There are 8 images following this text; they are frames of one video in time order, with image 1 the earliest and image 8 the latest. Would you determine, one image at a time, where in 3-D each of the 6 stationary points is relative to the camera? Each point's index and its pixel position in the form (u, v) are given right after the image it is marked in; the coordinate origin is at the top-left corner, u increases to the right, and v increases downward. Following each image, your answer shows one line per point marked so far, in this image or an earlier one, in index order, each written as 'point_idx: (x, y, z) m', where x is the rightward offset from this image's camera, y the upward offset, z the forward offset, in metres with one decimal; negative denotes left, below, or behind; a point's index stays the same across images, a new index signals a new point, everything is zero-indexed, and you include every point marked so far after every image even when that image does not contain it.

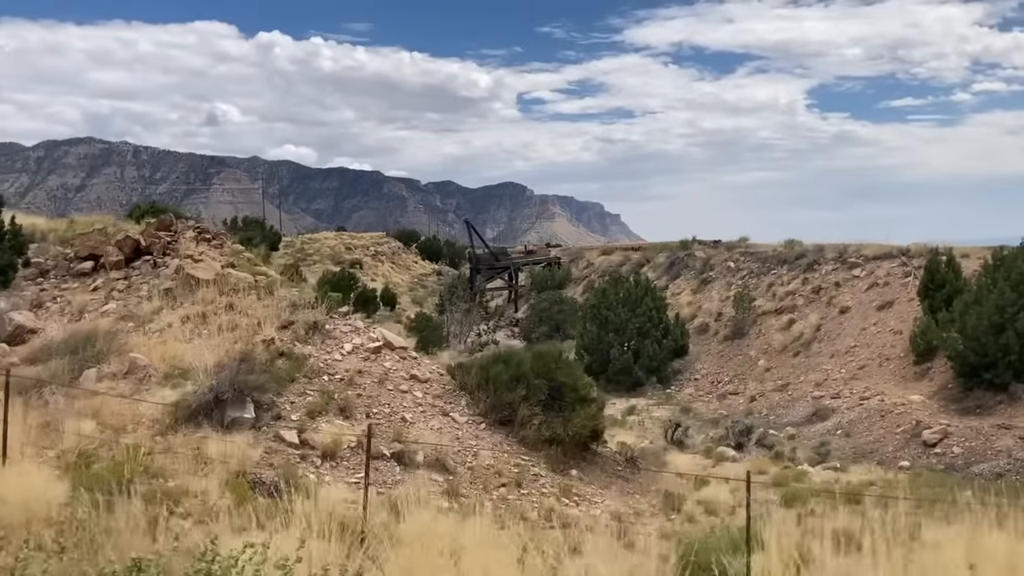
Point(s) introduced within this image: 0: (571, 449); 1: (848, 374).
0: (+0.6, -1.6, +9.8) m
1: (+6.7, -1.7, +19.1) m
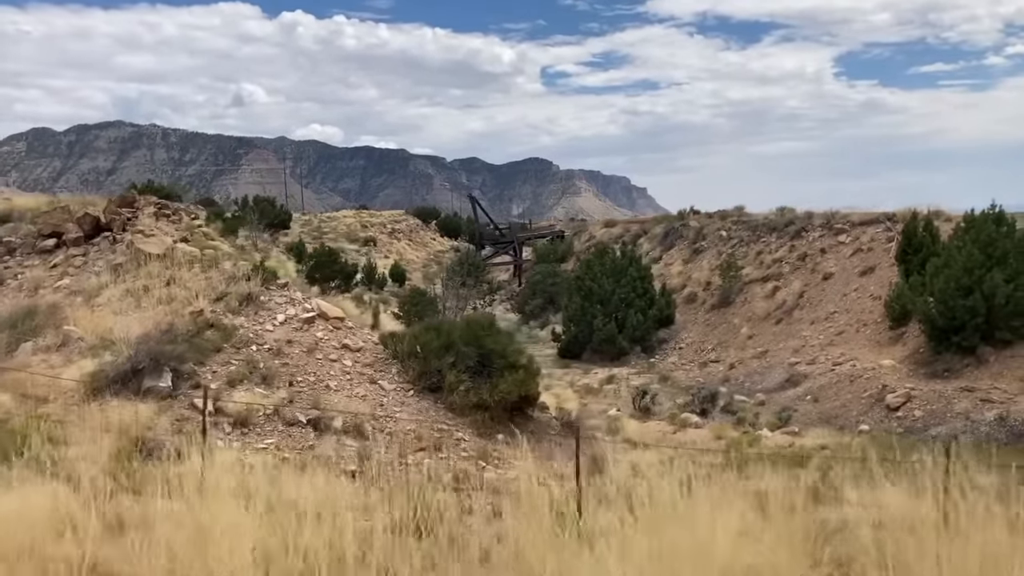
0: (-0.1, -1.3, +9.9) m
1: (+6.2, -1.0, +19.0) m
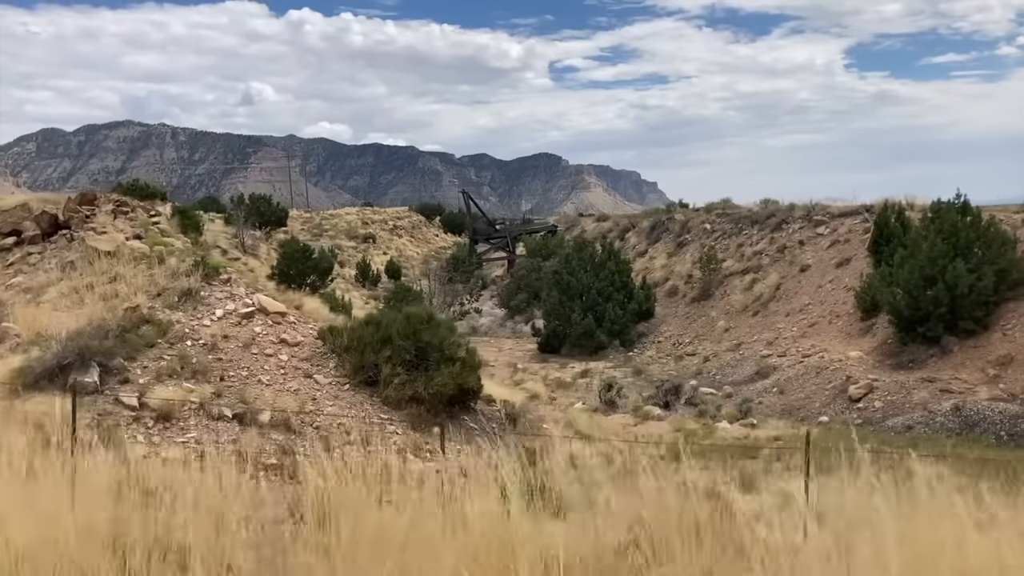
0: (-0.8, -1.2, +9.9) m
1: (+5.6, -0.9, +19.0) m
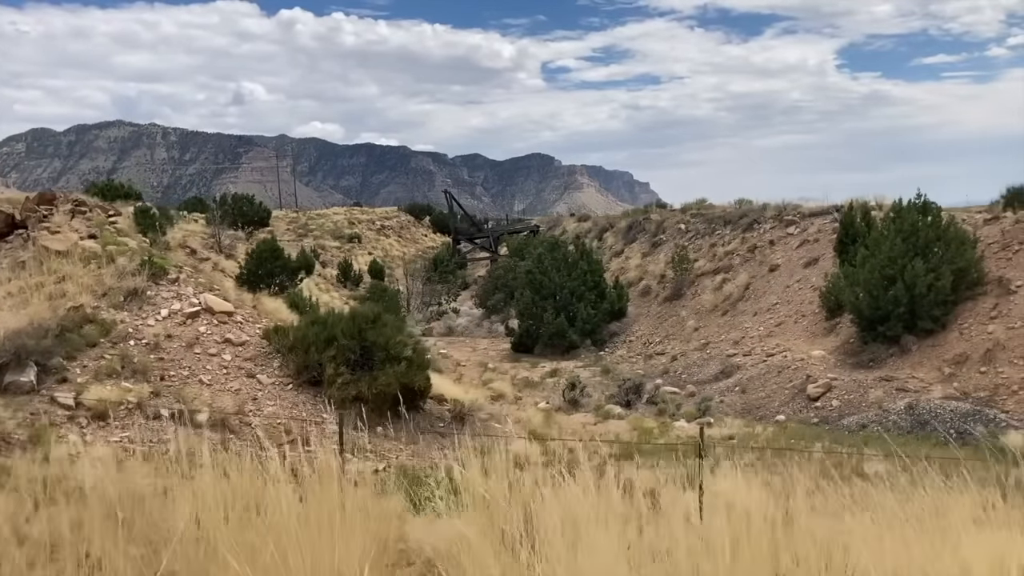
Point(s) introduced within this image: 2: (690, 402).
0: (-1.4, -1.2, +9.9) m
1: (+5.0, -0.9, +19.0) m
2: (+2.9, -1.9, +15.7) m
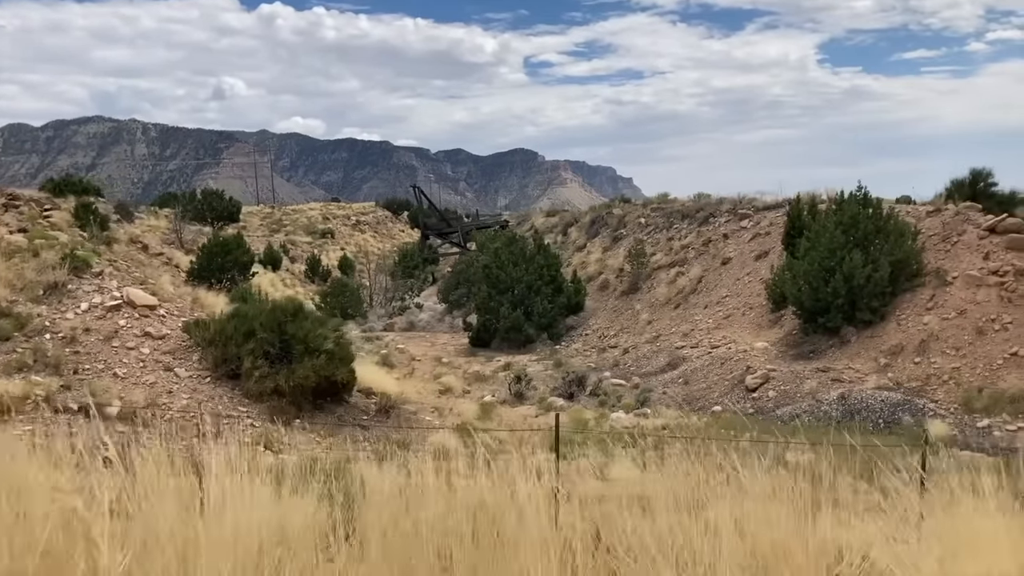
0: (-2.2, -1.1, +9.9) m
1: (+4.0, -0.7, +19.1) m
2: (+2.0, -1.8, +15.8) m
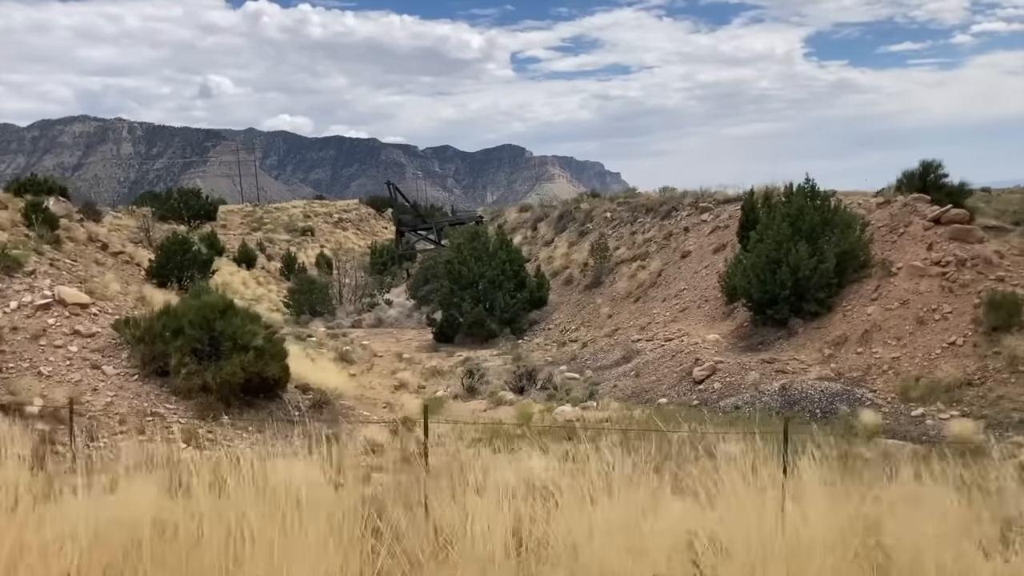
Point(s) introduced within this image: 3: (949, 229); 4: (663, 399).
0: (-3.0, -1.1, +10.0) m
1: (+3.1, -0.6, +19.2) m
2: (+1.2, -1.7, +15.9) m
3: (+7.0, +0.9, +15.5) m
4: (+2.3, -1.7, +14.5) m
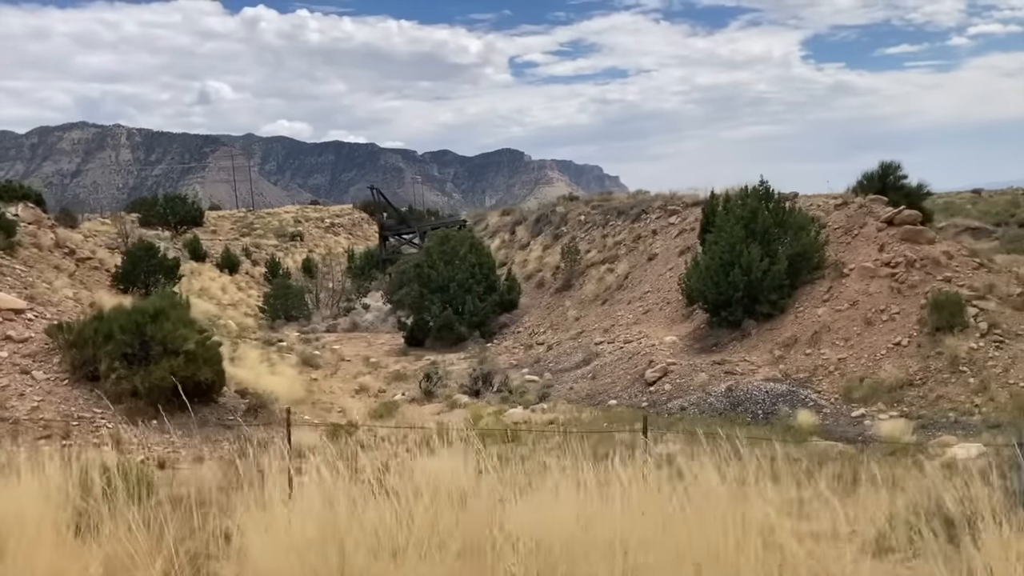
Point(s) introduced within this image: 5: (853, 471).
0: (-3.8, -1.2, +10.0) m
1: (+2.4, -0.6, +19.3) m
2: (+0.4, -1.7, +15.9) m
3: (+6.3, +0.9, +15.5) m
4: (+1.6, -1.7, +14.6) m
5: (+3.3, -1.7, +9.2) m
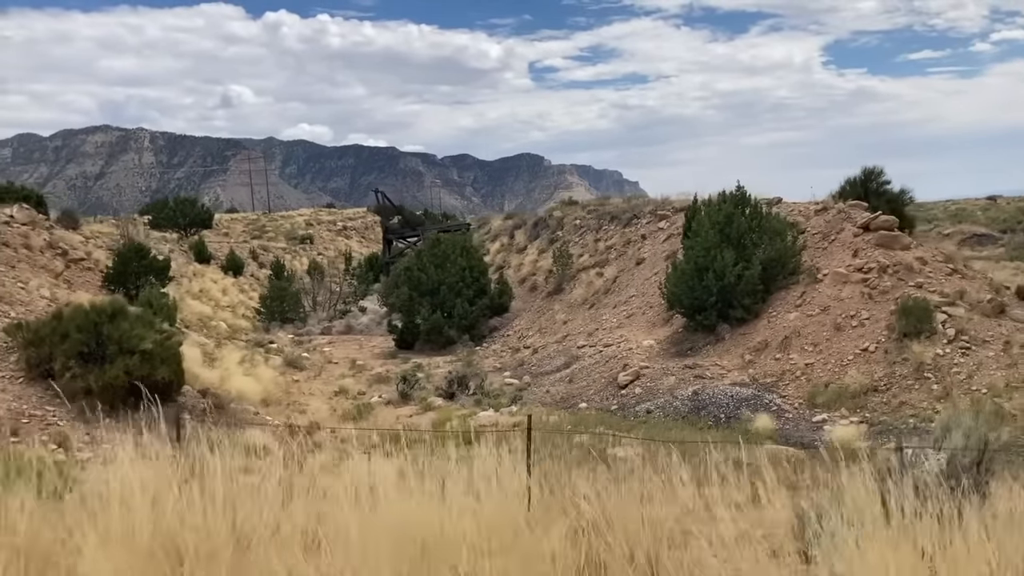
0: (-4.3, -1.2, +10.2) m
1: (+2.1, -0.7, +19.3) m
2: (0.0, -1.8, +16.0) m
3: (+5.9, +0.8, +15.5) m
4: (+1.1, -1.8, +14.6) m
5: (+2.7, -1.8, +9.2) m
